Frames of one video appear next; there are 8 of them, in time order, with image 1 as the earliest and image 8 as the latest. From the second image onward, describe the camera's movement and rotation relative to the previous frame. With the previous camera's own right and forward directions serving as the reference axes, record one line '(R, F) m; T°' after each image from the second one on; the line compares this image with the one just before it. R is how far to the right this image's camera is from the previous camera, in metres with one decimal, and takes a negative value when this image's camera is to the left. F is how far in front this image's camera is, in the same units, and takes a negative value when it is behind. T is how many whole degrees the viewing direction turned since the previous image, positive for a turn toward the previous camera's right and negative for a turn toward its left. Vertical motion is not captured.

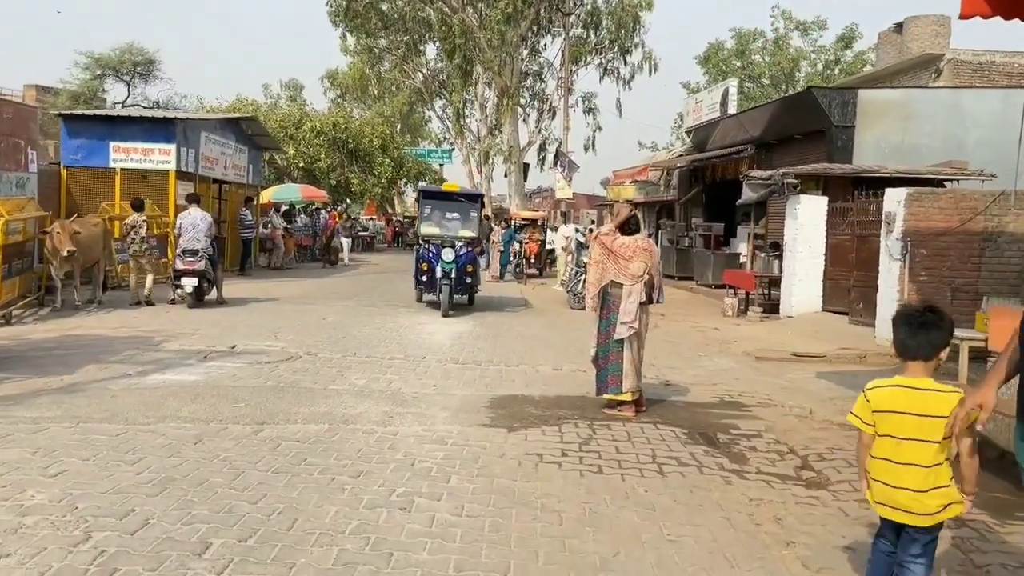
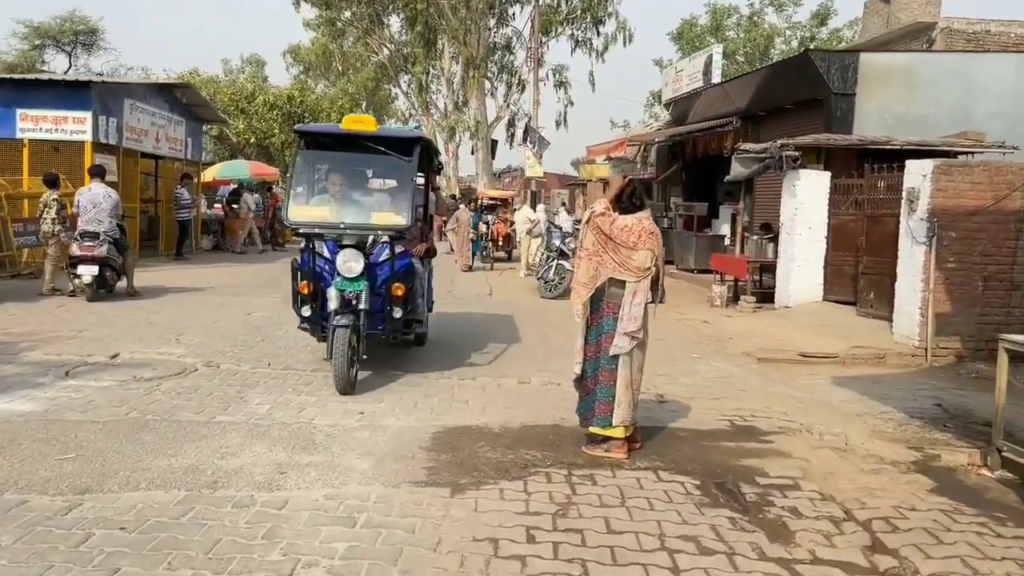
(+0.1, +1.8) m; +2°
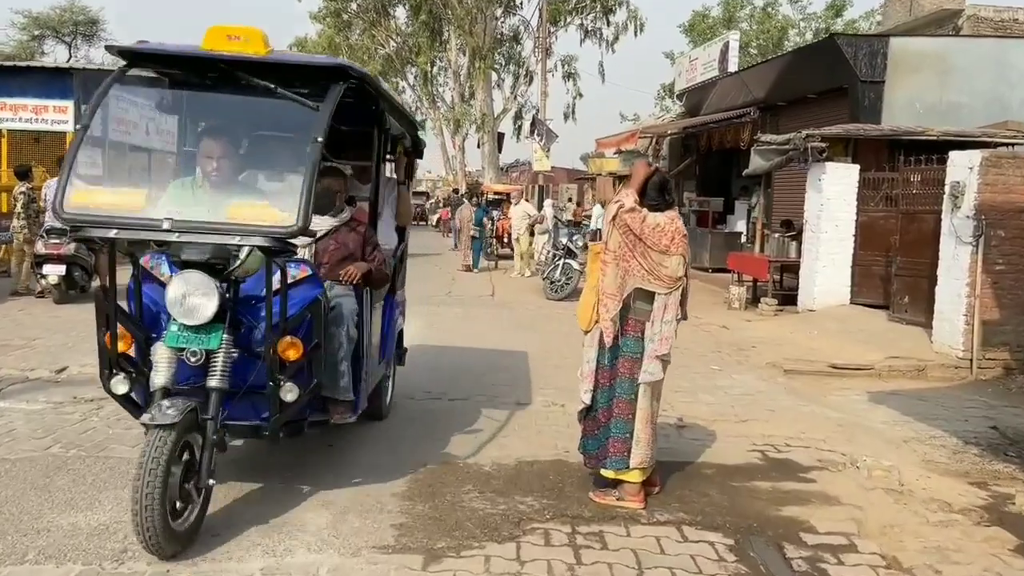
(+0.1, +0.9) m; -1°
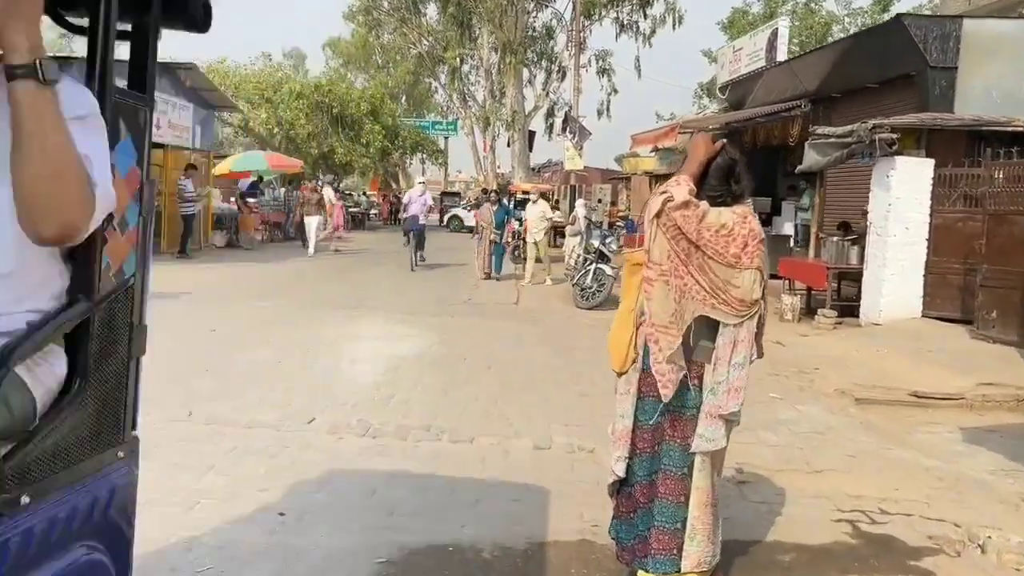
(+0.1, +1.2) m; -2°
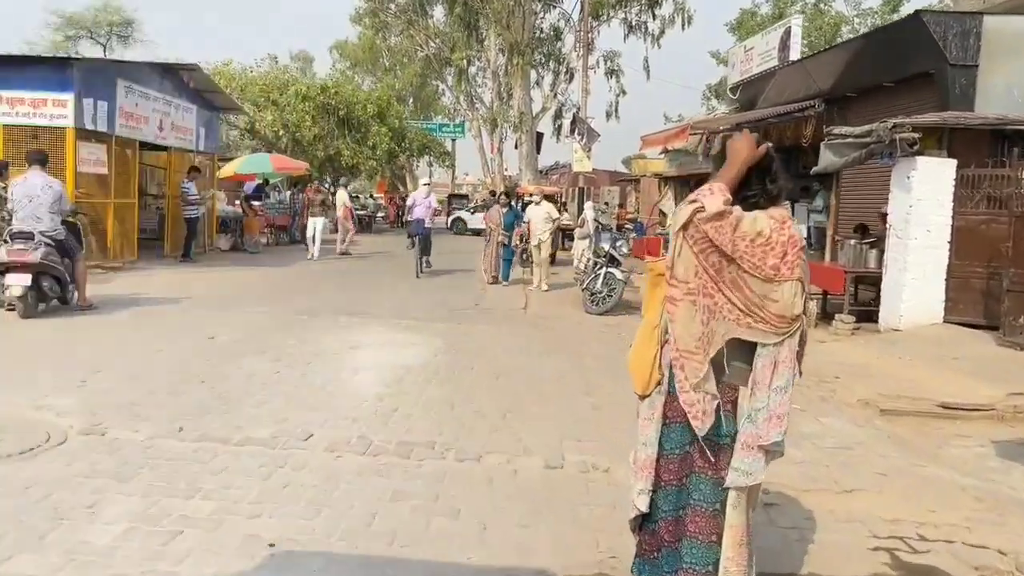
(0.0, +0.3) m; -1°
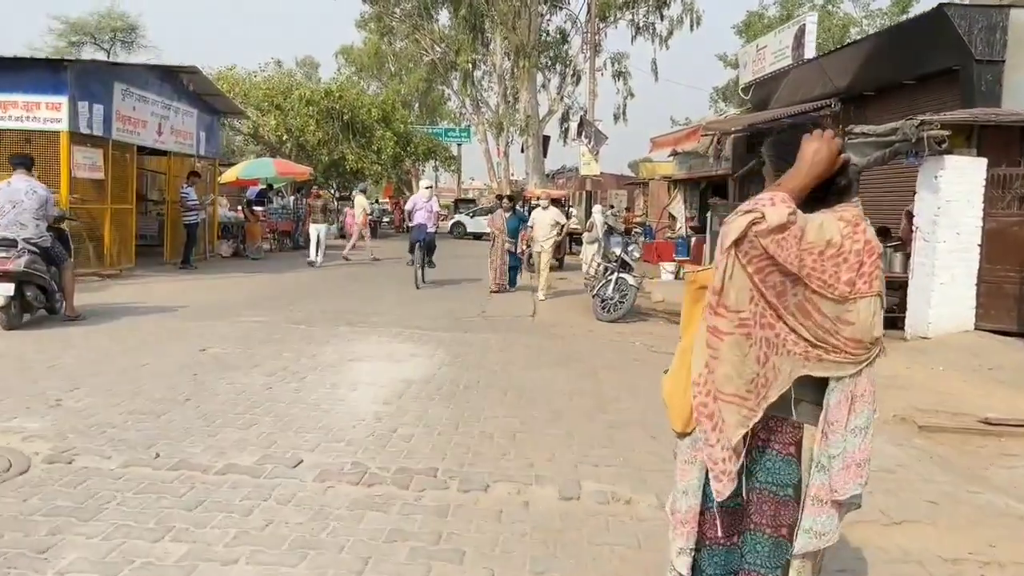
(0.0, +0.5) m; 0°
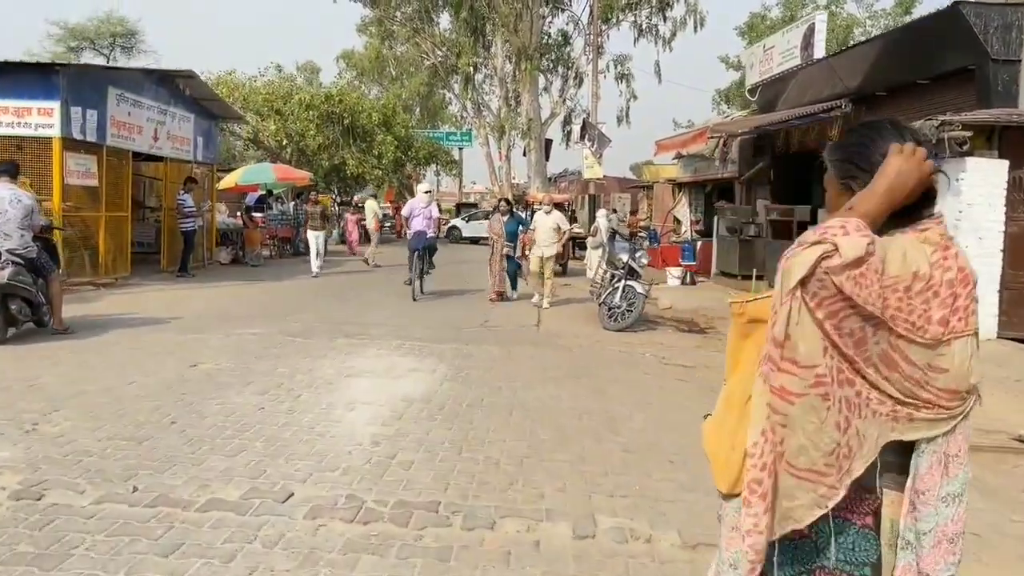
(0.0, +0.4) m; 0°
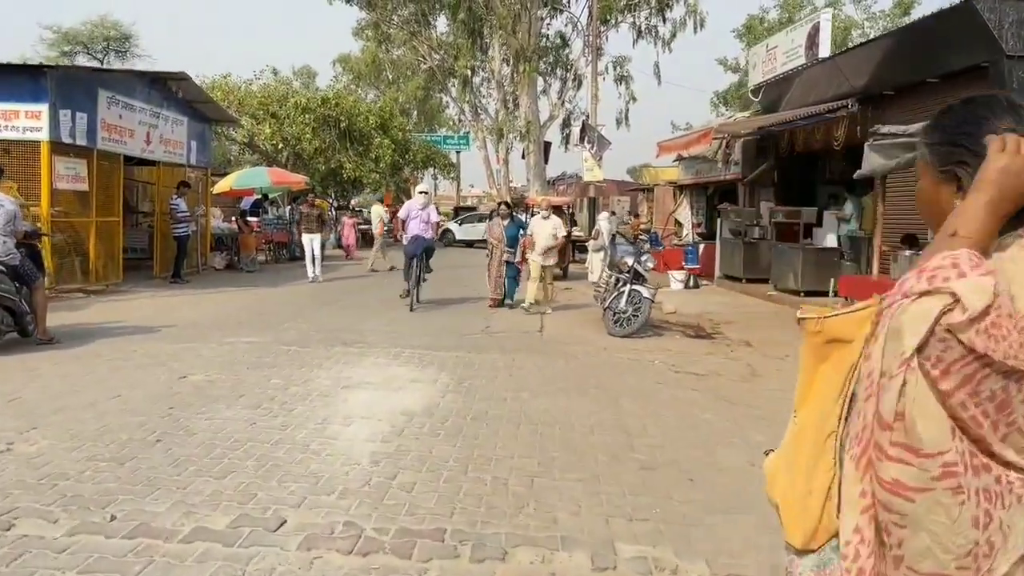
(-0.1, +0.3) m; 0°
